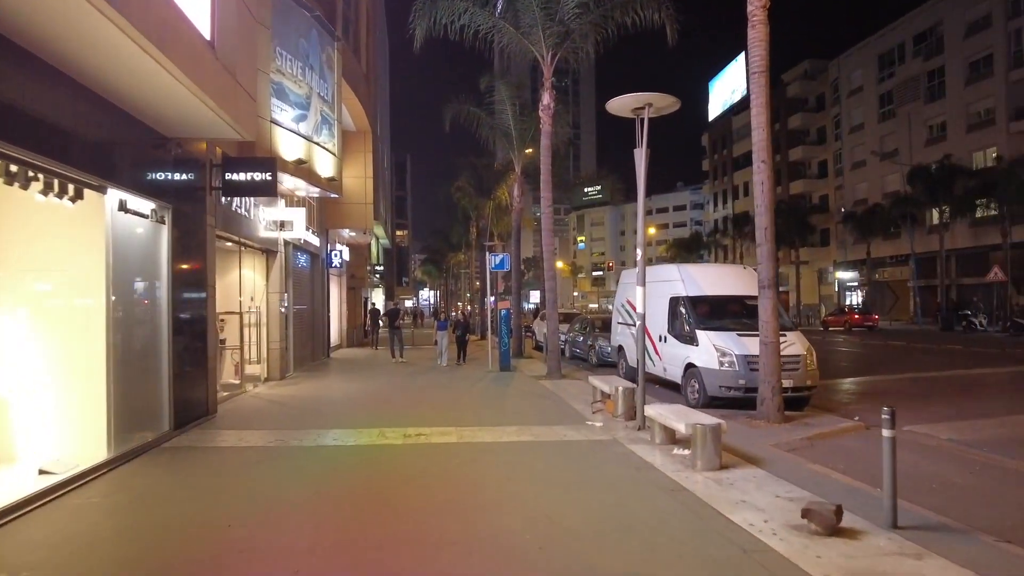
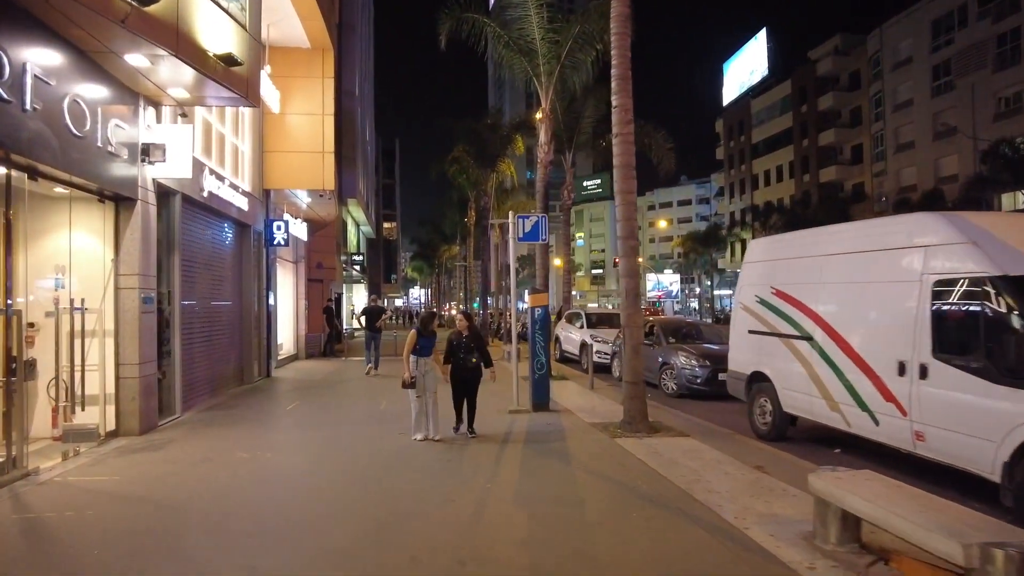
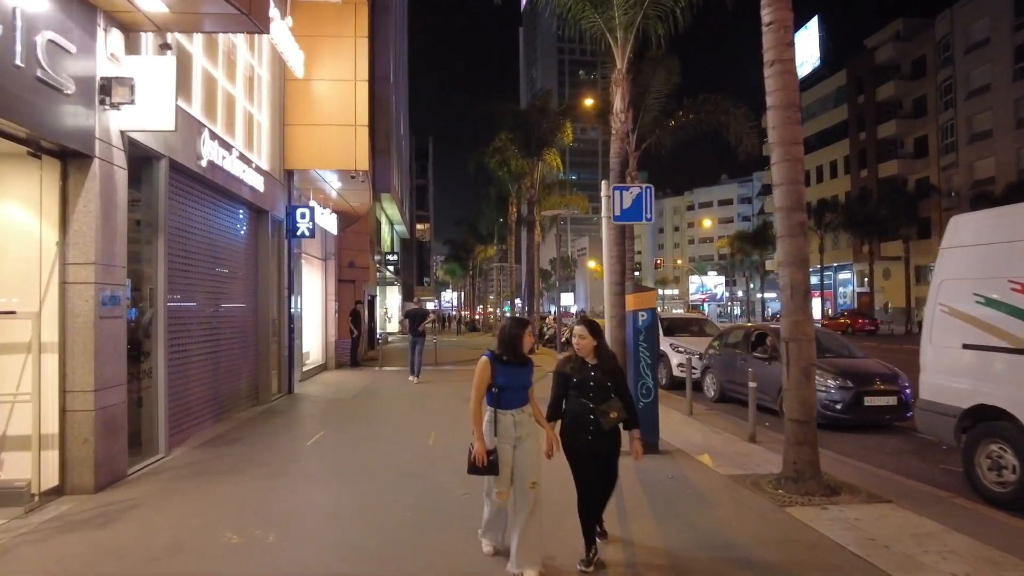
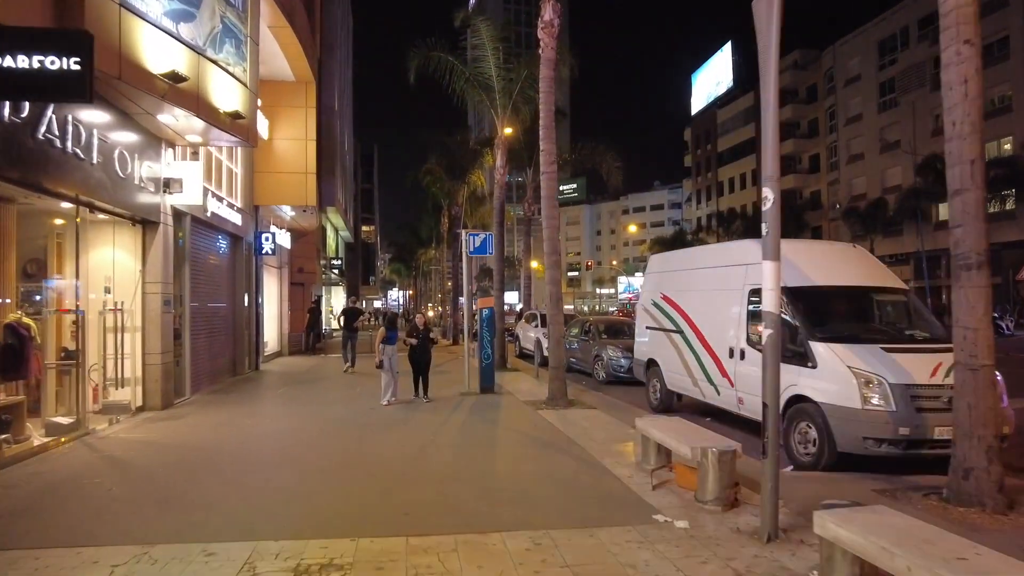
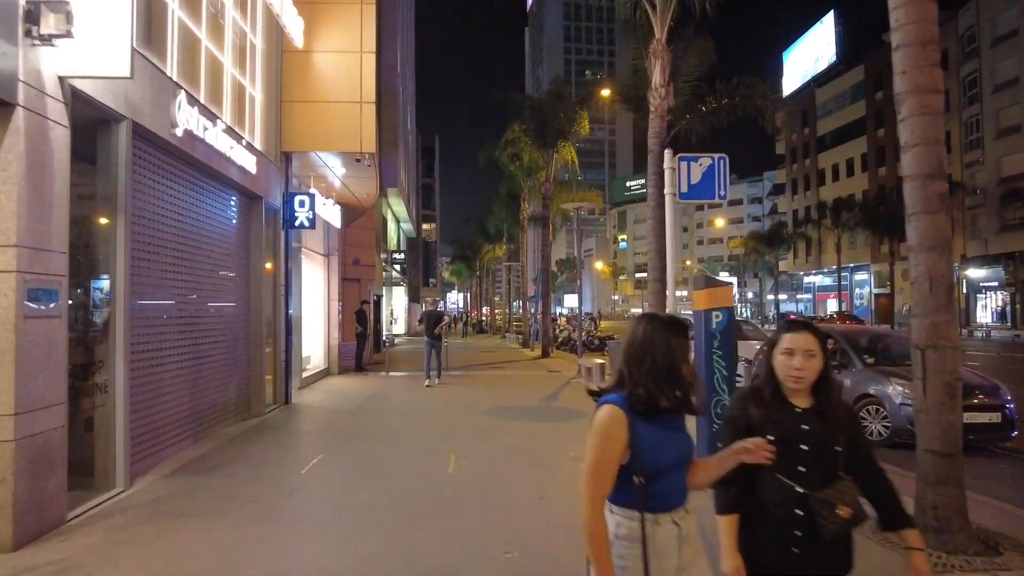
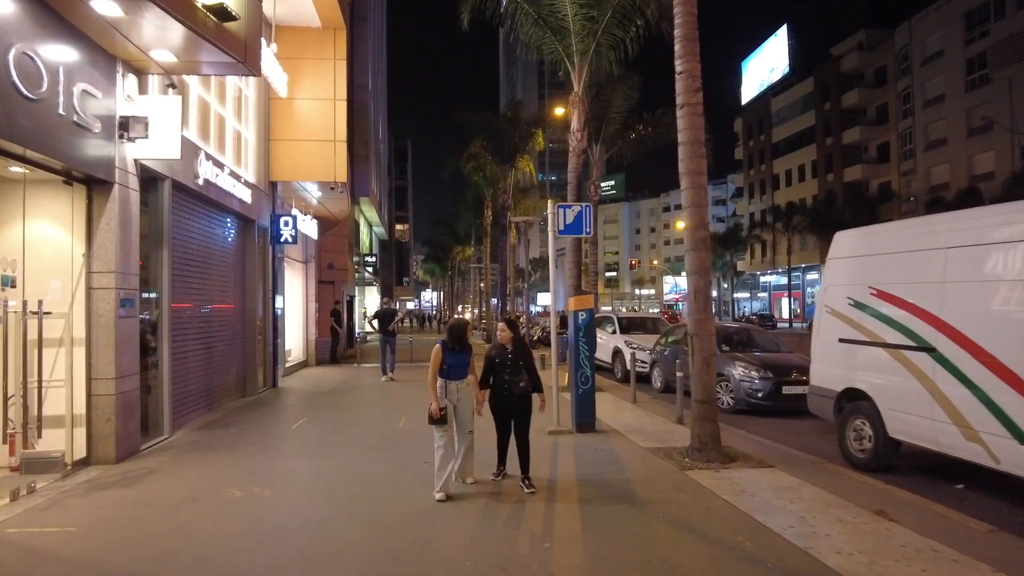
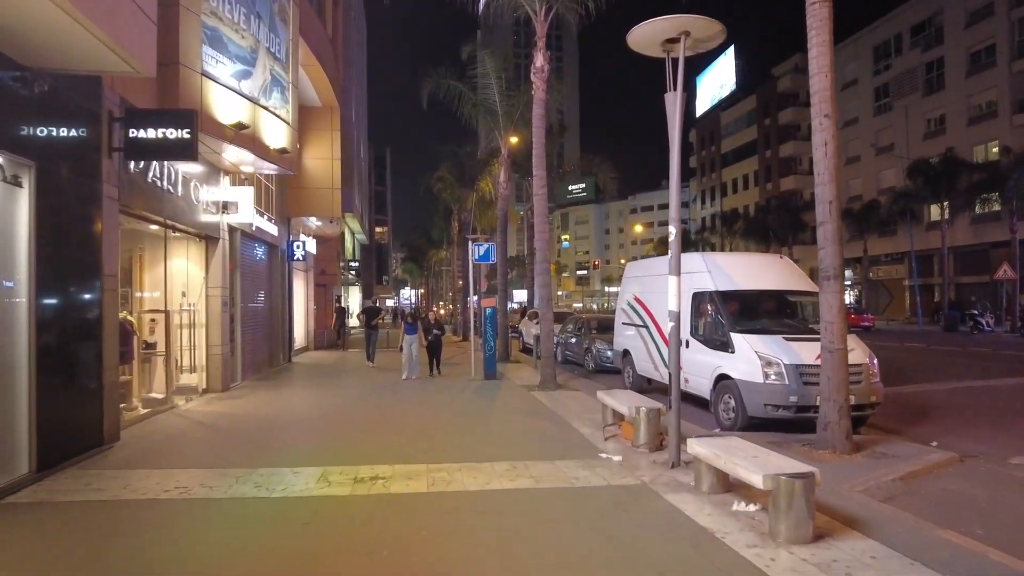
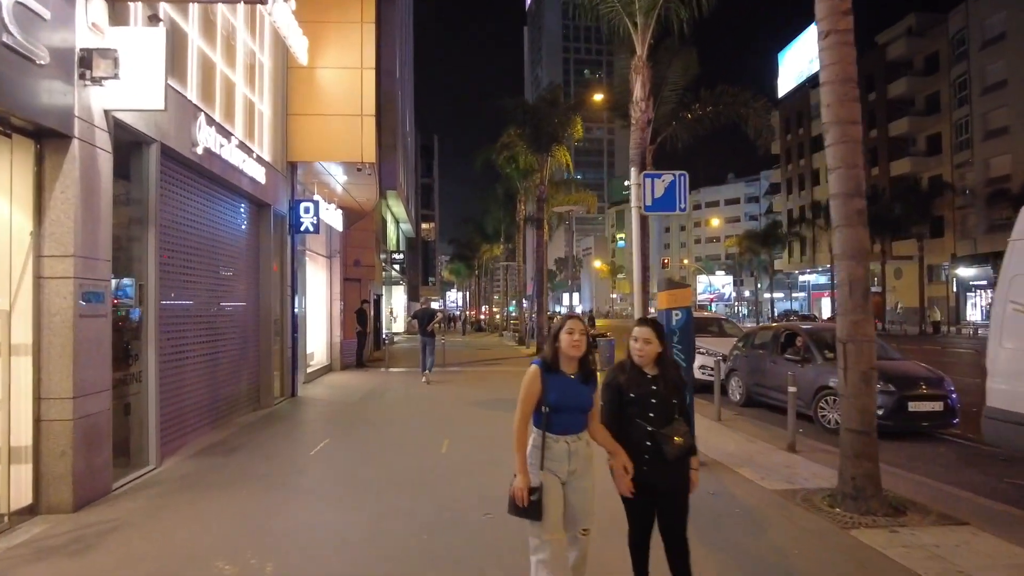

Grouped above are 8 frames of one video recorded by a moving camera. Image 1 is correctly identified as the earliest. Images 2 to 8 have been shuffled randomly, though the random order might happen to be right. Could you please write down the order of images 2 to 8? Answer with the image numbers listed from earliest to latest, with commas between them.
7, 4, 2, 6, 3, 8, 5
